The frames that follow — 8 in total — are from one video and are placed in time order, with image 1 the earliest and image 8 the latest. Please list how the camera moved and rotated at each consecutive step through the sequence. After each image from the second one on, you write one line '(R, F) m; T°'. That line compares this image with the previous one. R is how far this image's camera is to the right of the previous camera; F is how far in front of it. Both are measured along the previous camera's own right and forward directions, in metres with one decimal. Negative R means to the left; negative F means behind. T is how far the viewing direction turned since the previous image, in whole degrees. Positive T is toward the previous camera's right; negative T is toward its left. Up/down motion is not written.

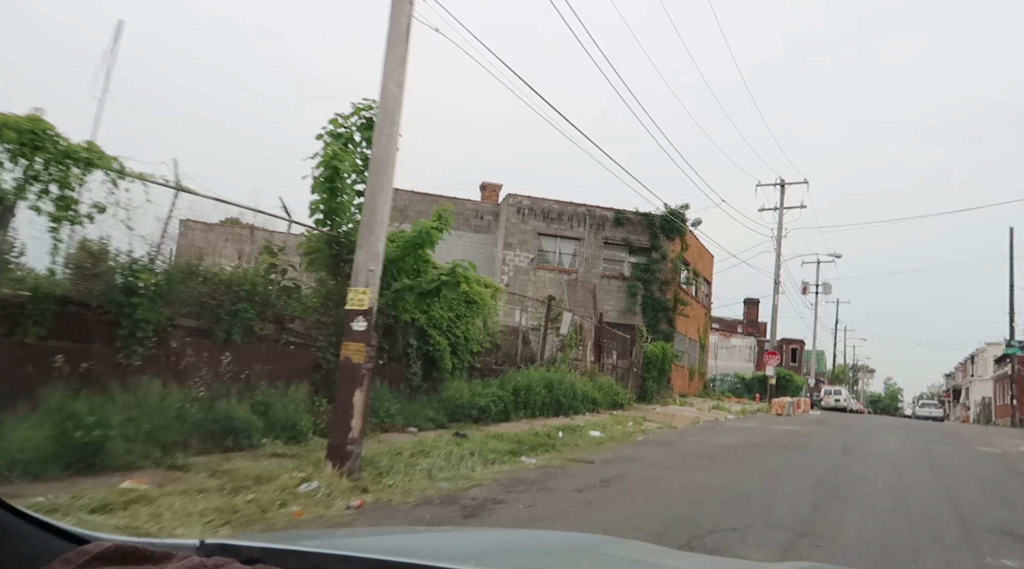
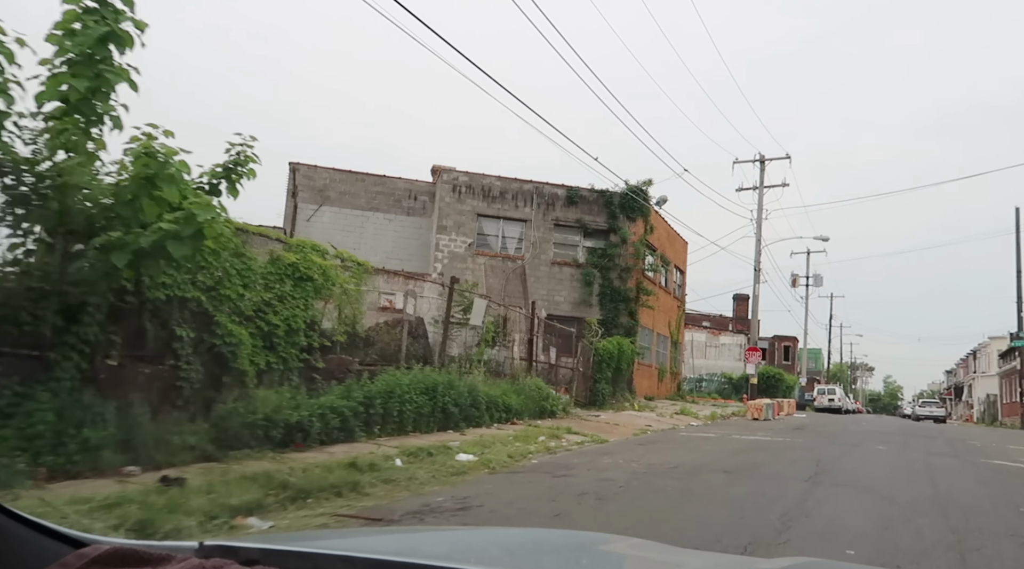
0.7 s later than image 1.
(+2.0, +3.6) m; 0°
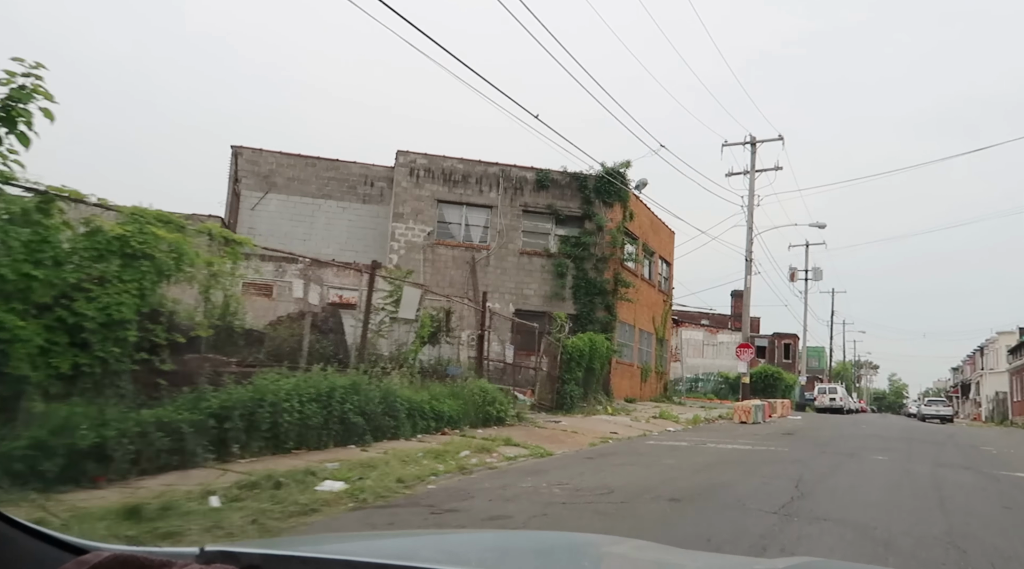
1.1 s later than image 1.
(+1.2, +2.2) m; 0°
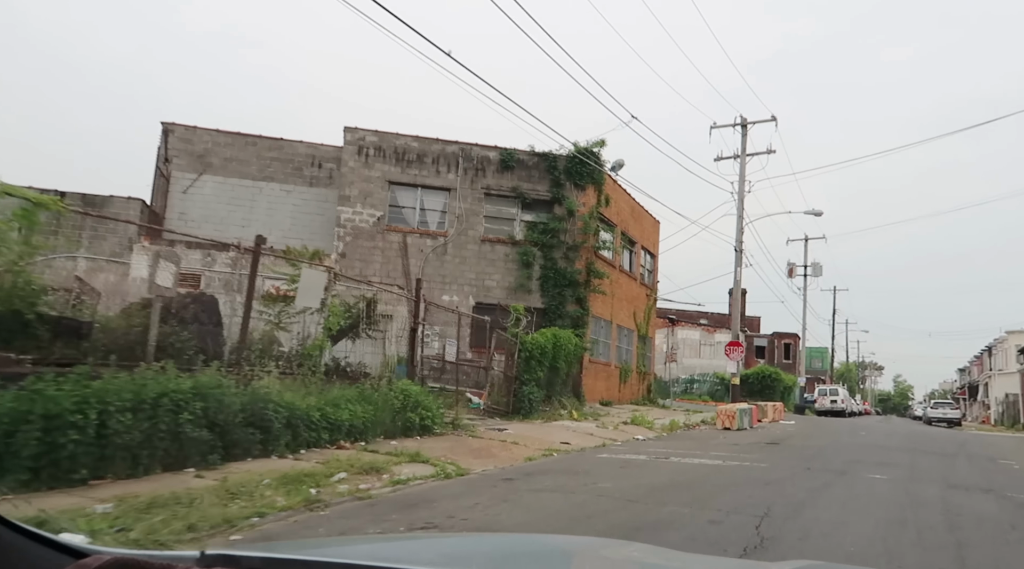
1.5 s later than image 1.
(+1.2, +2.2) m; 0°
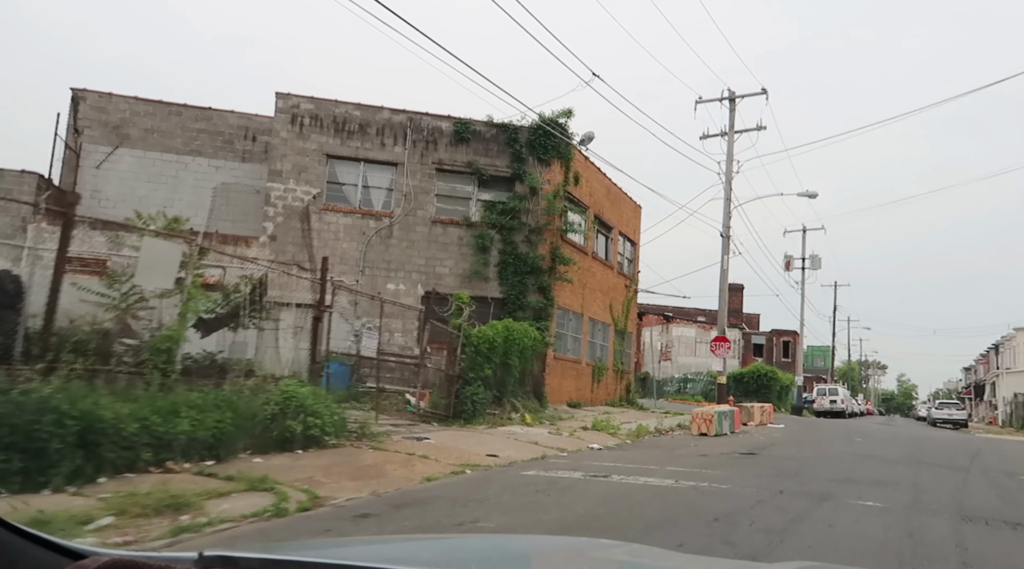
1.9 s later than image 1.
(+1.2, +2.2) m; 0°
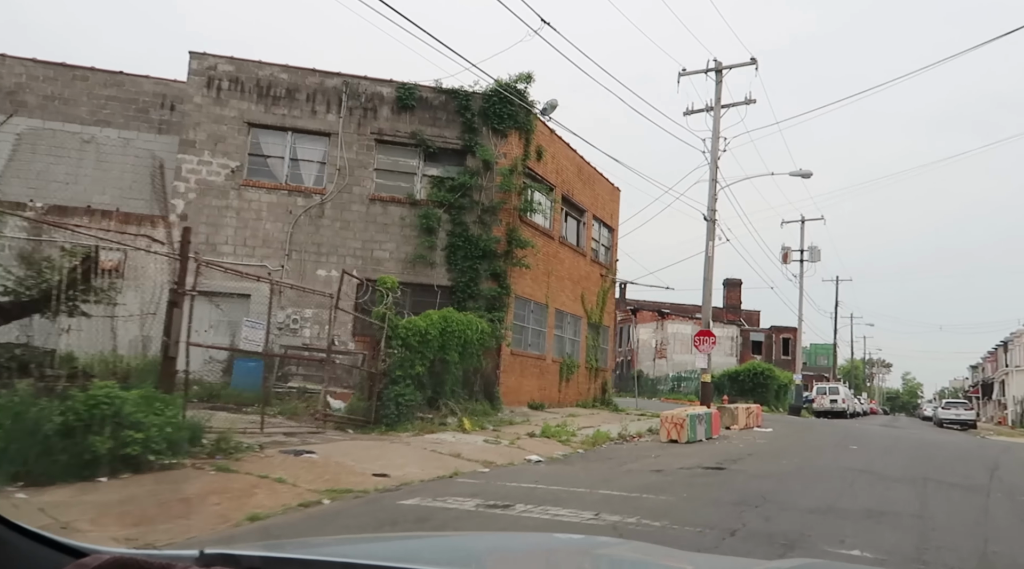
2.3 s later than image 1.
(+1.2, +2.2) m; 0°
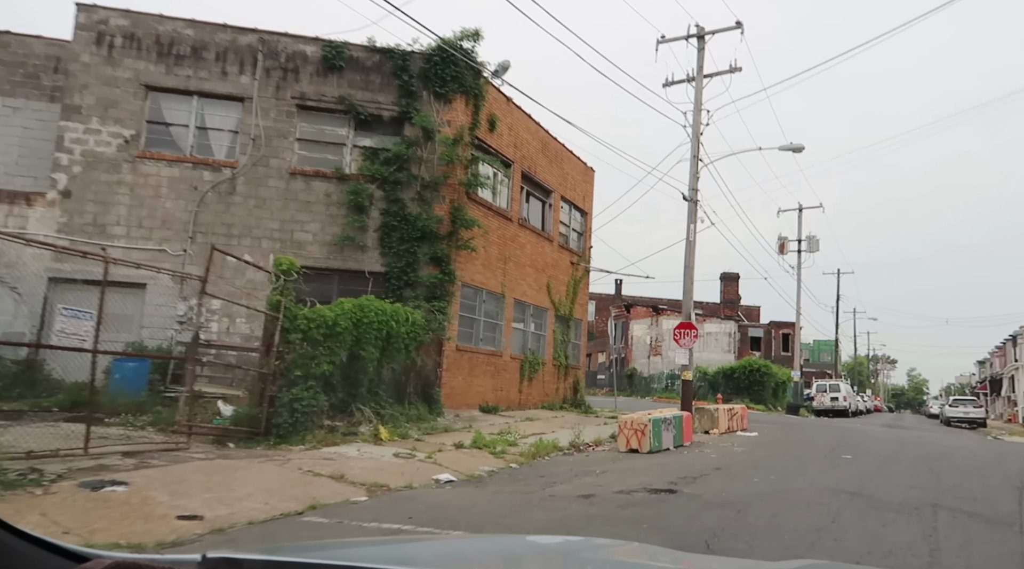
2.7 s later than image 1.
(+1.2, +2.1) m; 0°
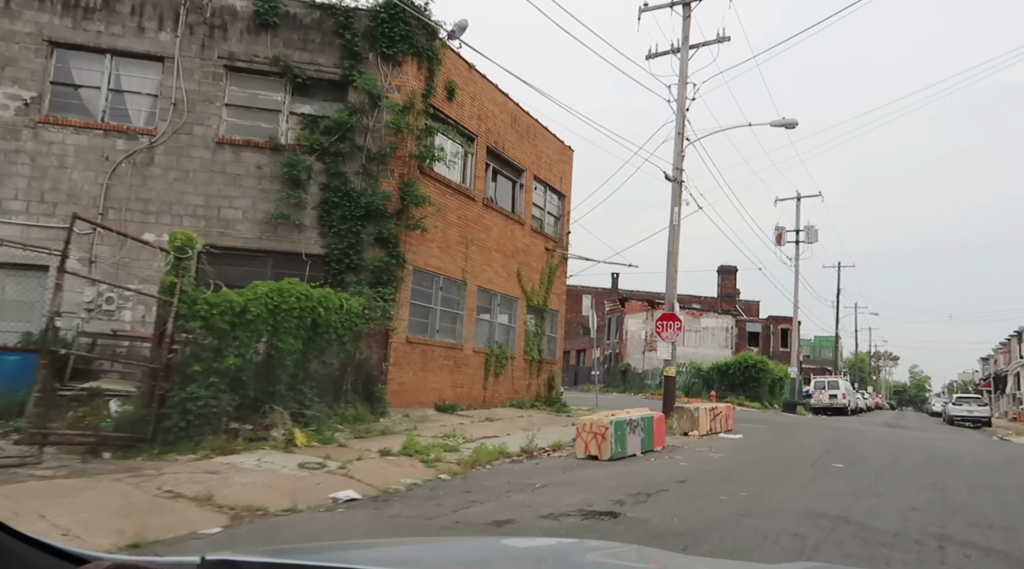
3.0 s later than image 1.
(+0.8, +1.5) m; 0°
